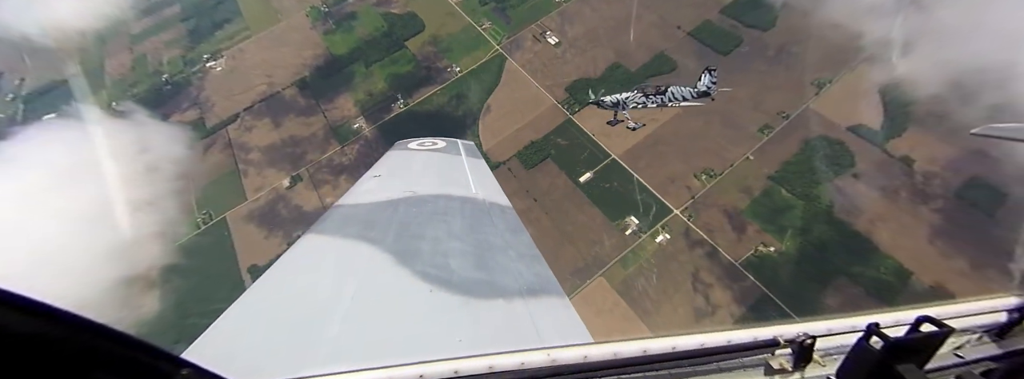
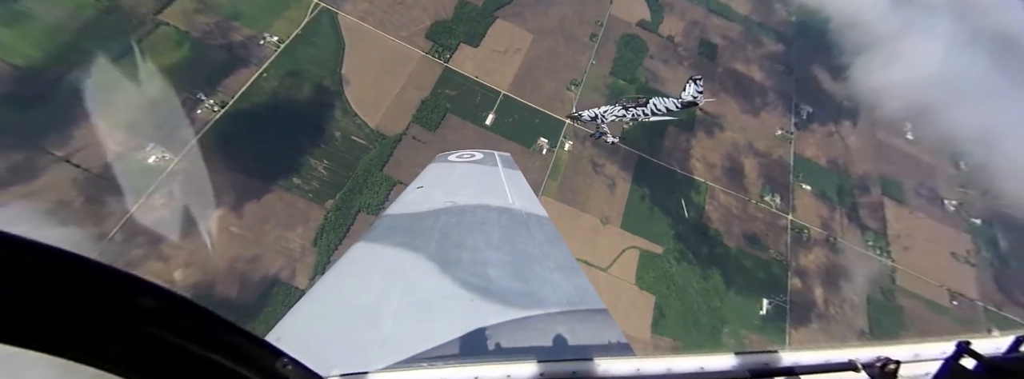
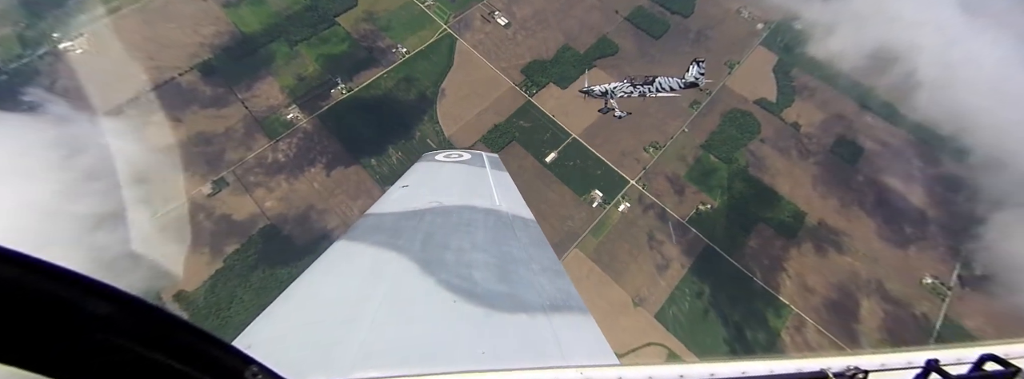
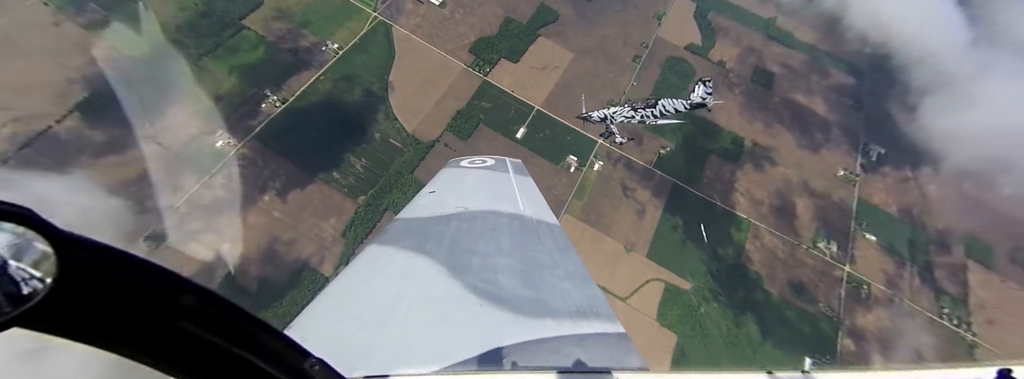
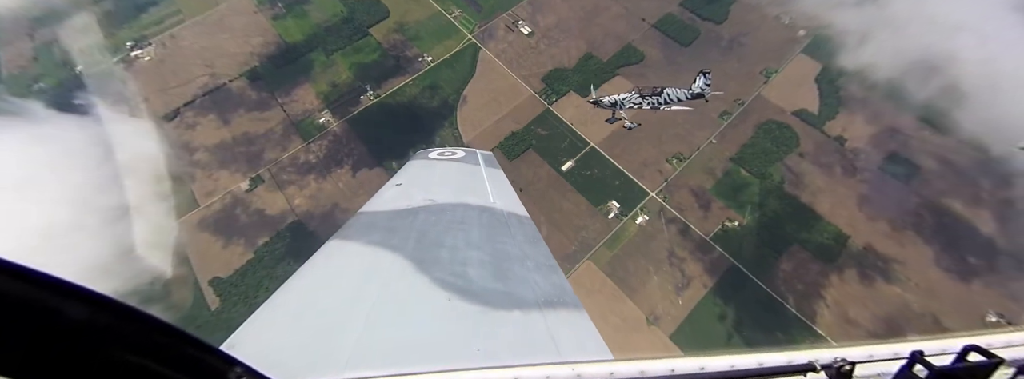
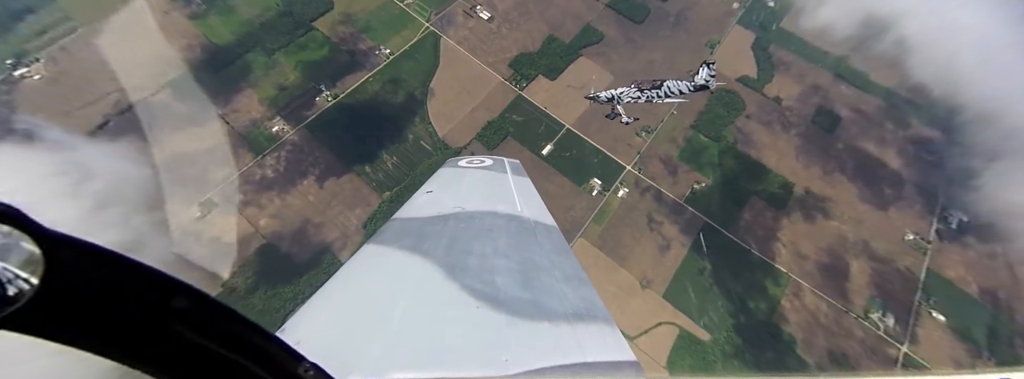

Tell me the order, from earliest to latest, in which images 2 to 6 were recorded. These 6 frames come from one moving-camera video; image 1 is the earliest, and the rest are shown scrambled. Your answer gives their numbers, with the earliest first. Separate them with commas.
5, 3, 6, 4, 2
